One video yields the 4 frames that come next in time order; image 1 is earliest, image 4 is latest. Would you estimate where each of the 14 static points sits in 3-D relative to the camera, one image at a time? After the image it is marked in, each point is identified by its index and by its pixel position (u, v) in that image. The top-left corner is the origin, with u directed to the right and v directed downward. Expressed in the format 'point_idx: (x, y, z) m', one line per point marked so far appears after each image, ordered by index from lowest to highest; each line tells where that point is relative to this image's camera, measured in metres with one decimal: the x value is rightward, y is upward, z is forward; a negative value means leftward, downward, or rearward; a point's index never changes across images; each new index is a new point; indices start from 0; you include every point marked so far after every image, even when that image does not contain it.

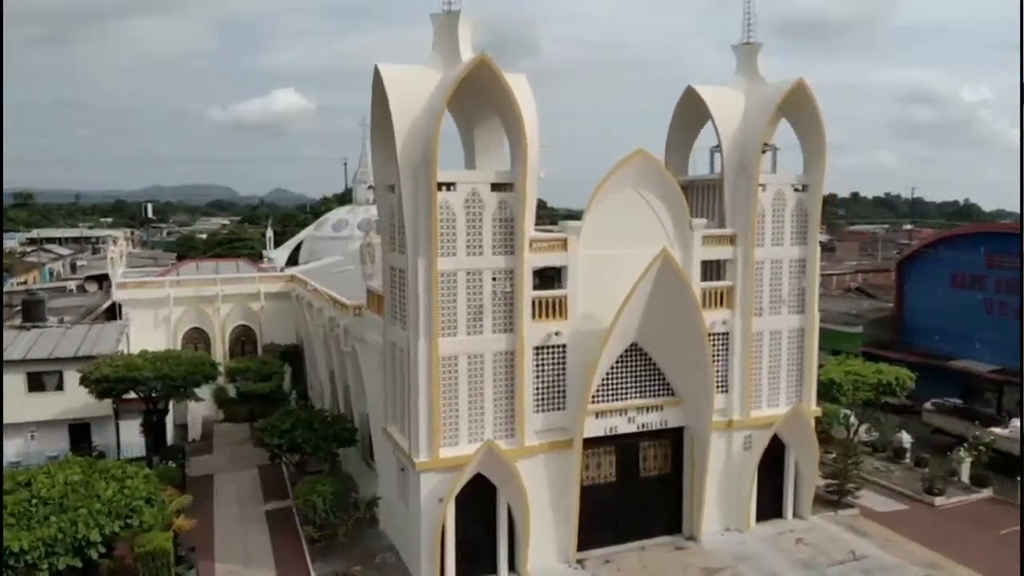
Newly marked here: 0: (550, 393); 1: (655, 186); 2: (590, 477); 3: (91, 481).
0: (+0.8, -2.2, +16.7) m
1: (+3.0, +2.1, +17.1) m
2: (+1.7, -4.1, +17.6) m
3: (-7.9, -3.6, +15.3) m
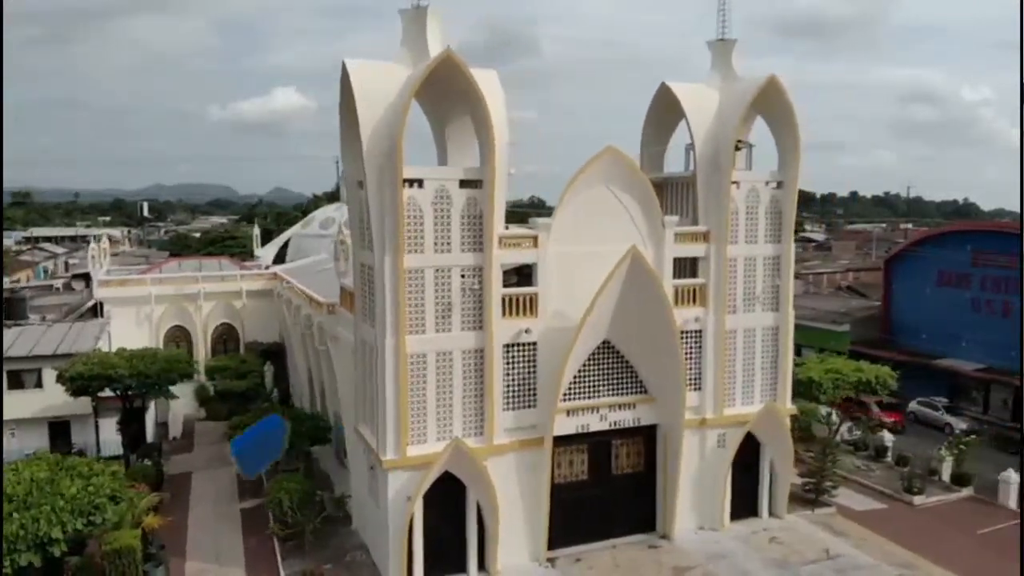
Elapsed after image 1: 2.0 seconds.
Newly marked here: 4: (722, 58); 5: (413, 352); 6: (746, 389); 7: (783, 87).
0: (+0.2, -2.1, +16.6) m
1: (+2.4, +2.2, +17.0) m
2: (+1.1, -4.0, +17.5) m
3: (-8.5, -3.6, +15.2) m
4: (+4.9, +5.4, +19.0) m
5: (-1.9, -1.2, +15.6) m
6: (+5.3, -2.3, +18.6) m
7: (+5.8, +4.3, +17.6) m
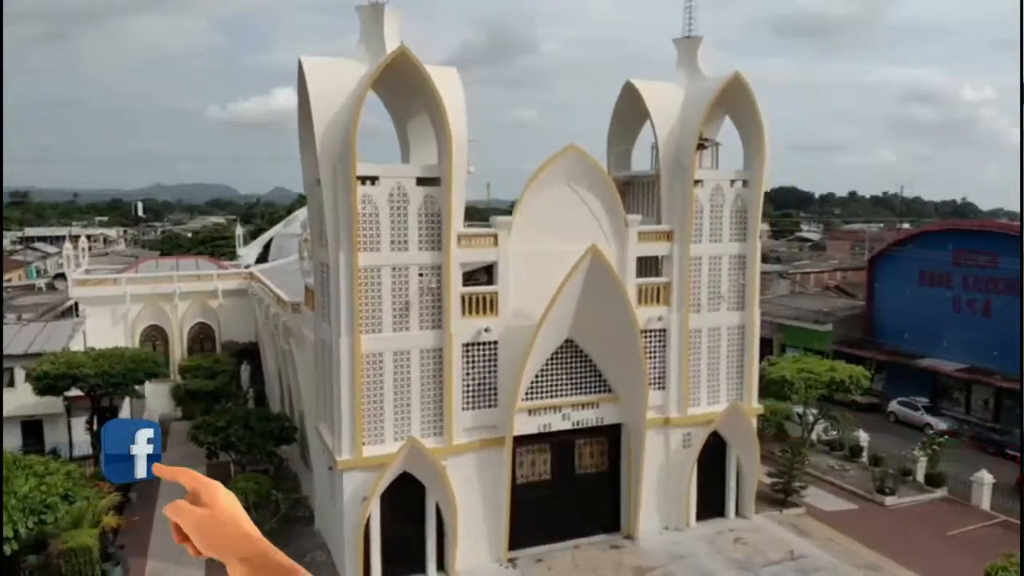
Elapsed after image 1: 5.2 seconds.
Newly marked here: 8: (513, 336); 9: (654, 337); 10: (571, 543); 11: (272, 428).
0: (-0.7, -2.1, +16.5) m
1: (+1.6, +2.2, +16.9) m
2: (+0.2, -4.0, +17.4) m
3: (-9.3, -3.5, +15.1) m
4: (+4.1, +5.4, +18.8) m
5: (-2.7, -1.2, +15.5) m
6: (+4.5, -2.3, +18.5) m
7: (+5.0, +4.4, +17.4) m
8: (0.0, -1.0, +16.7) m
9: (+3.1, -1.1, +17.9) m
10: (+1.3, -5.5, +17.7) m
11: (-5.6, -3.3, +18.9) m
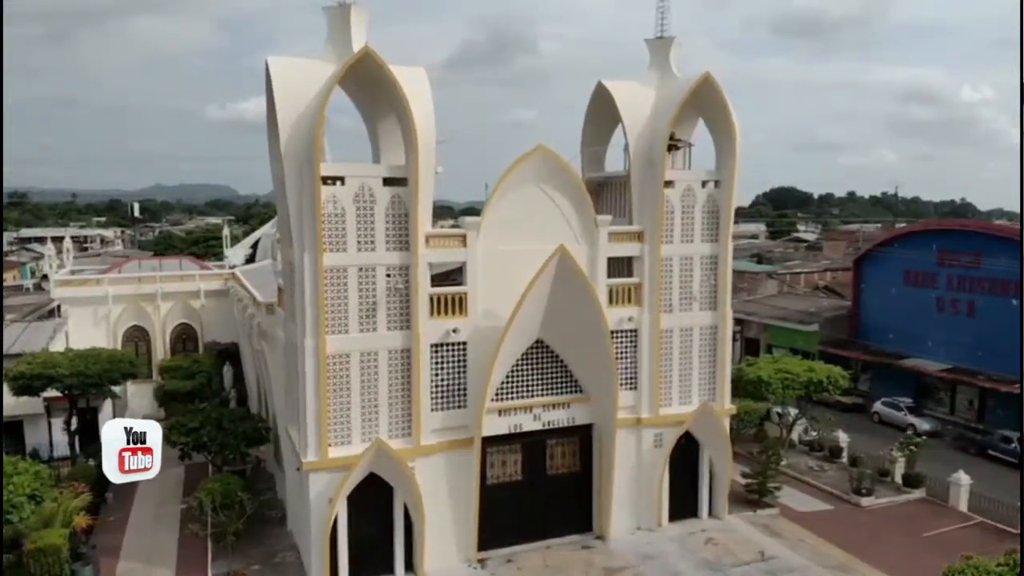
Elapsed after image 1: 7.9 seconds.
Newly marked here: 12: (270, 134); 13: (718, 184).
0: (-1.3, -2.1, +16.5) m
1: (+0.9, +2.2, +16.9) m
2: (-0.4, -4.0, +17.4) m
3: (-10.0, -3.6, +15.2) m
4: (+3.4, +5.4, +18.8) m
5: (-3.3, -1.2, +15.5) m
6: (+3.9, -2.3, +18.5) m
7: (+4.4, +4.3, +17.4) m
8: (-0.6, -1.0, +16.7) m
9: (+2.5, -1.1, +17.9) m
10: (+0.7, -5.6, +17.7) m
11: (-6.2, -3.3, +19.0) m
12: (-4.8, +3.1, +16.2) m
13: (+4.6, +2.3, +18.3) m
